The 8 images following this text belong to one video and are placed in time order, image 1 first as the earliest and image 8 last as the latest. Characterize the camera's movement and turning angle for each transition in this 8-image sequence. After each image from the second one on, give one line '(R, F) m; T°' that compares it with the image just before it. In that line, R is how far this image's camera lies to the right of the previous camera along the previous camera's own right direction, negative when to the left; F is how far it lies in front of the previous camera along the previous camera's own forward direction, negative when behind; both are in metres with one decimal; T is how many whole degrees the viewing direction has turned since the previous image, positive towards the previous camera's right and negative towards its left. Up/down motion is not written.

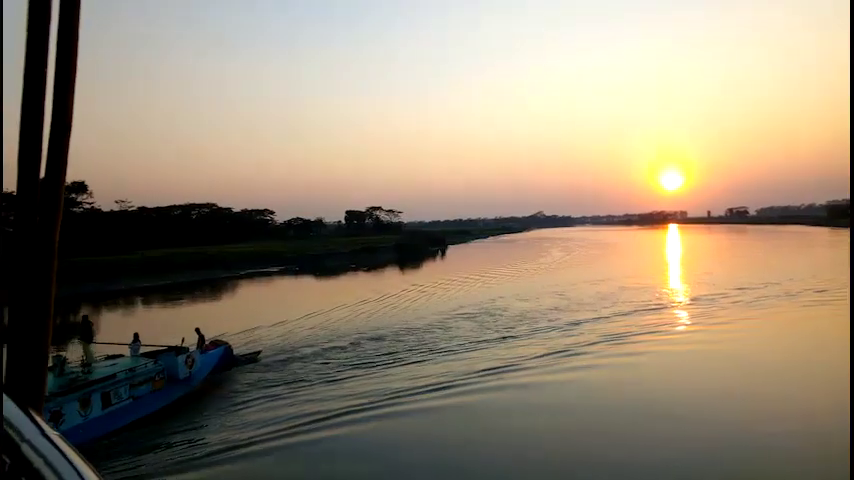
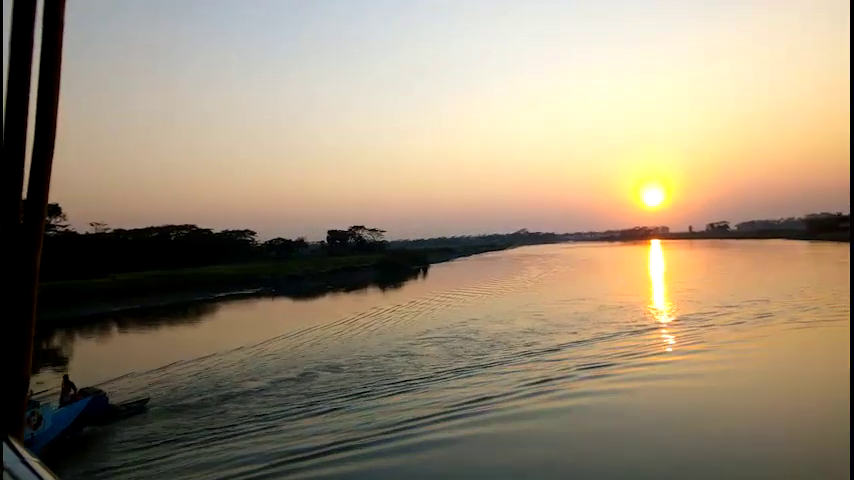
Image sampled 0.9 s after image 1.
(+0.5, +0.9) m; +1°
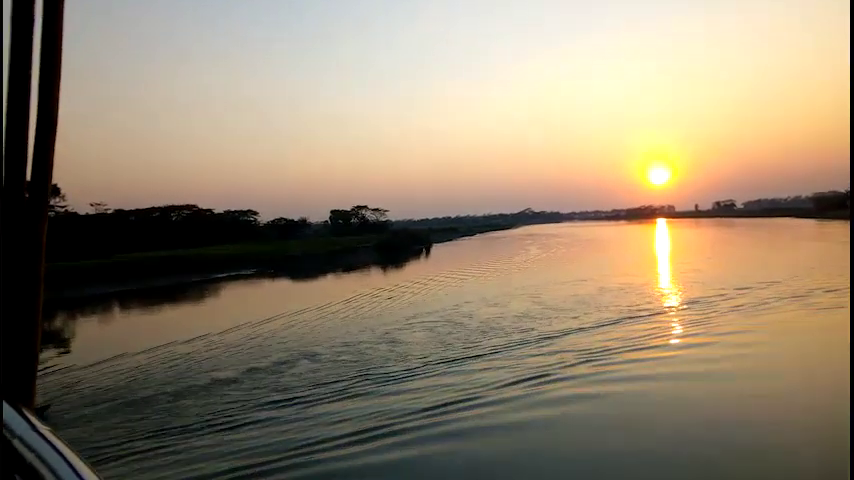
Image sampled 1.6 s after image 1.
(+0.3, +0.9) m; 0°
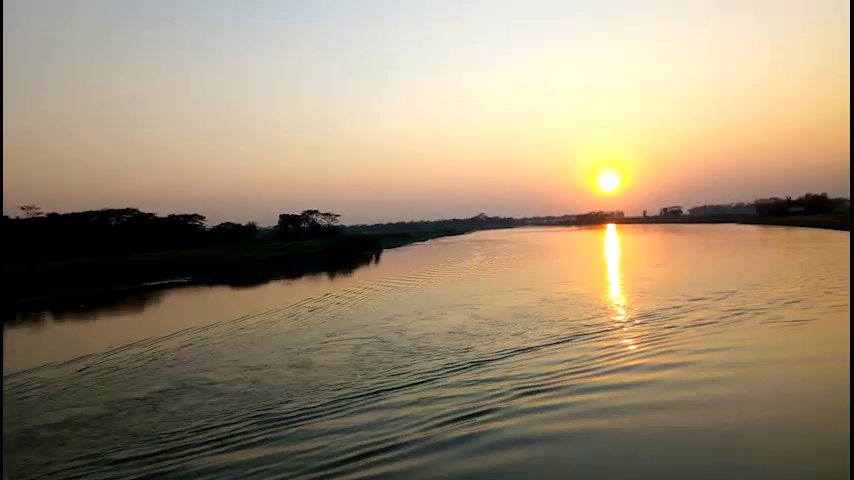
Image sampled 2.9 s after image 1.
(+0.5, +1.6) m; +4°
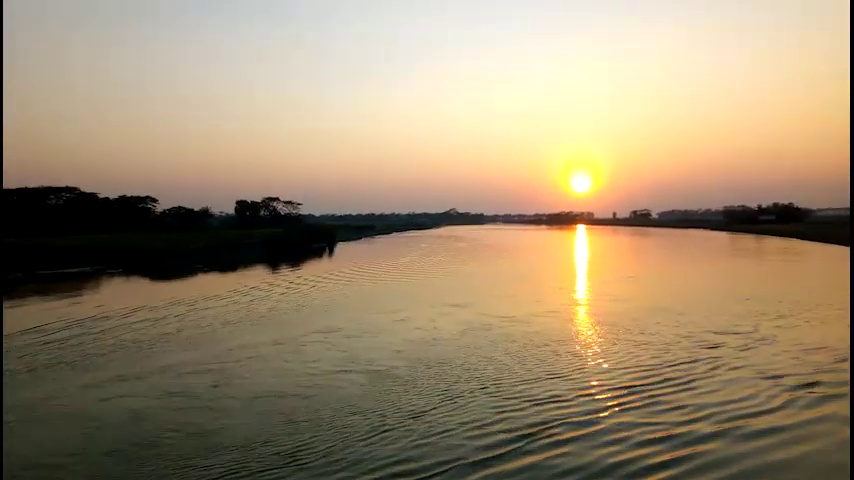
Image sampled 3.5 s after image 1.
(+1.5, +5.2) m; +3°
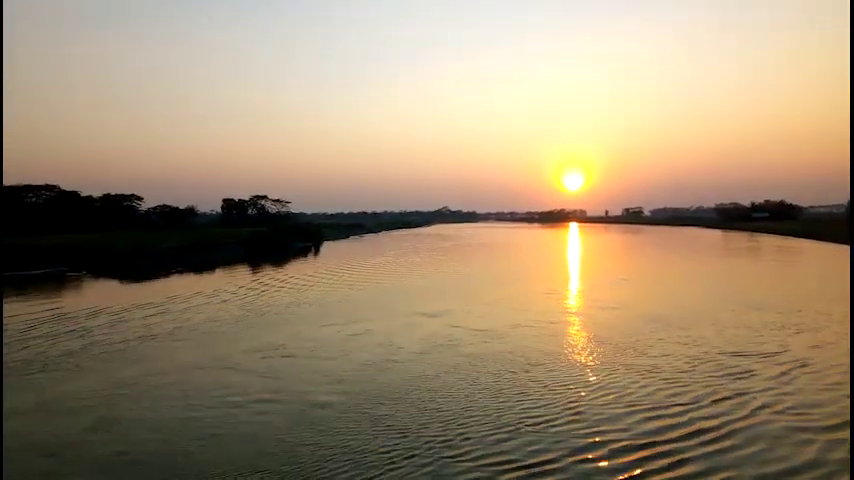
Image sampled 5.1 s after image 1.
(+0.5, +2.0) m; +1°
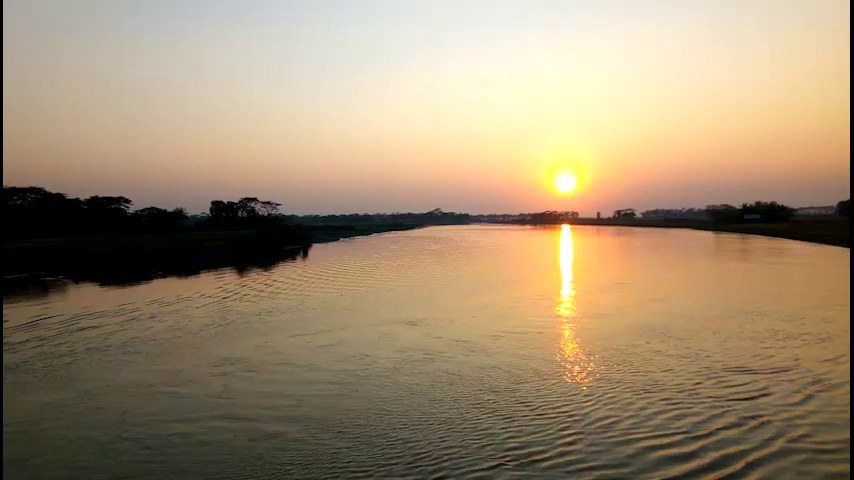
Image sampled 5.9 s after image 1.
(+0.2, +1.0) m; +1°
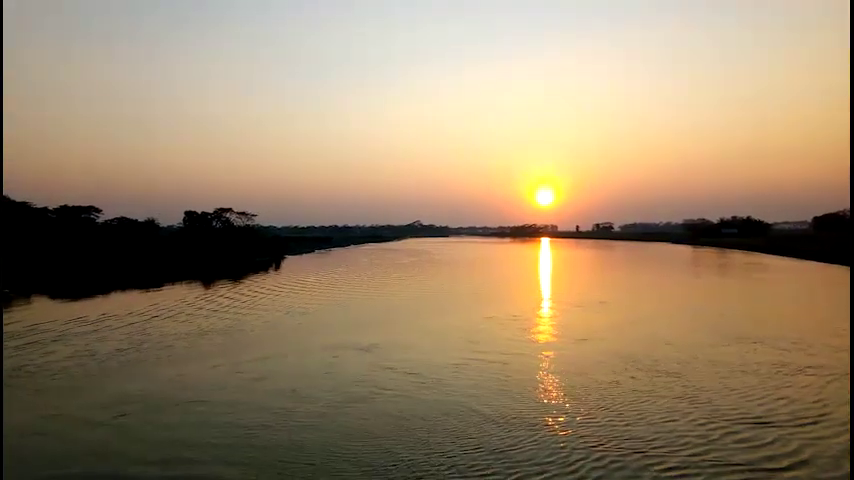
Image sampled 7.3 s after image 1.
(+0.4, +1.6) m; +2°
